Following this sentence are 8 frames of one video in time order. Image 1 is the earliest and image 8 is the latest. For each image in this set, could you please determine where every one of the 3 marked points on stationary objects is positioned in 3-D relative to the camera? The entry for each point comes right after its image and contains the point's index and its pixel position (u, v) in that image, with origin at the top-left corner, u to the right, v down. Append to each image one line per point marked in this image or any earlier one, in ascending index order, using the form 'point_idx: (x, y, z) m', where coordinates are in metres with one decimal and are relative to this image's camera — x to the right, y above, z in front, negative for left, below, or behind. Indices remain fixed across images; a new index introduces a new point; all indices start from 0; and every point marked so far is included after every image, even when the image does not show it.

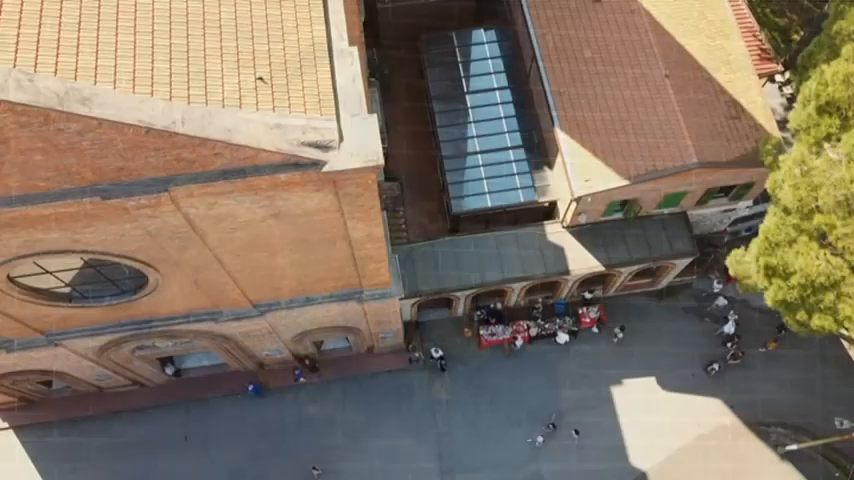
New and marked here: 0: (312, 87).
0: (-1.3, +1.7, +9.2) m
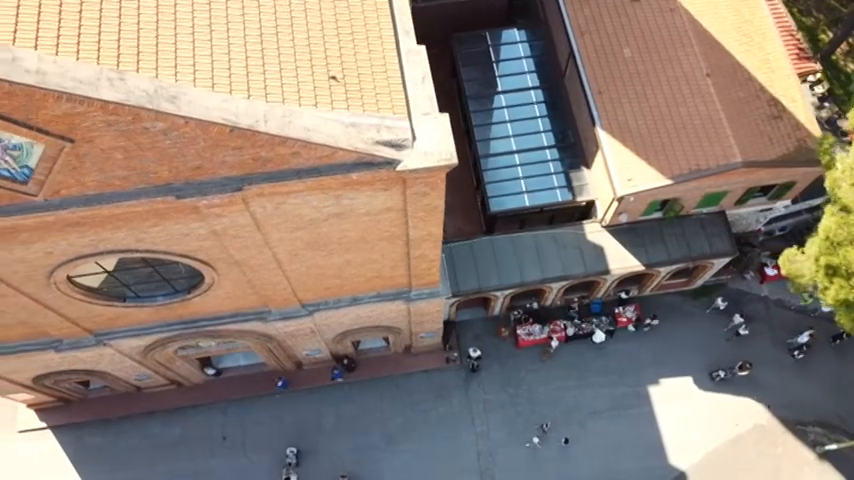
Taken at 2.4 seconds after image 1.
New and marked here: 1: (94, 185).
0: (-0.5, +1.7, +9.1) m
1: (-3.4, +0.6, +8.4) m
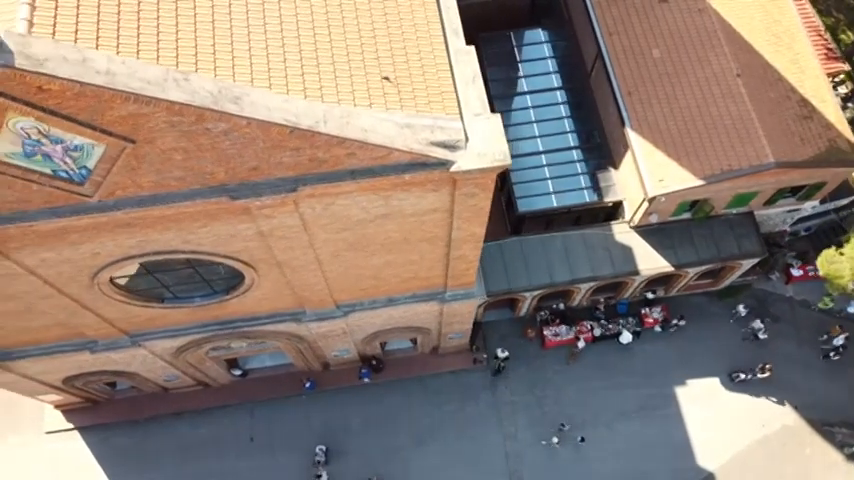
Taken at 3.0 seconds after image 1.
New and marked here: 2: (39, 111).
0: (+0.1, +1.7, +9.1) m
1: (-2.8, +0.5, +8.4) m
2: (-3.2, +1.1, +6.7) m
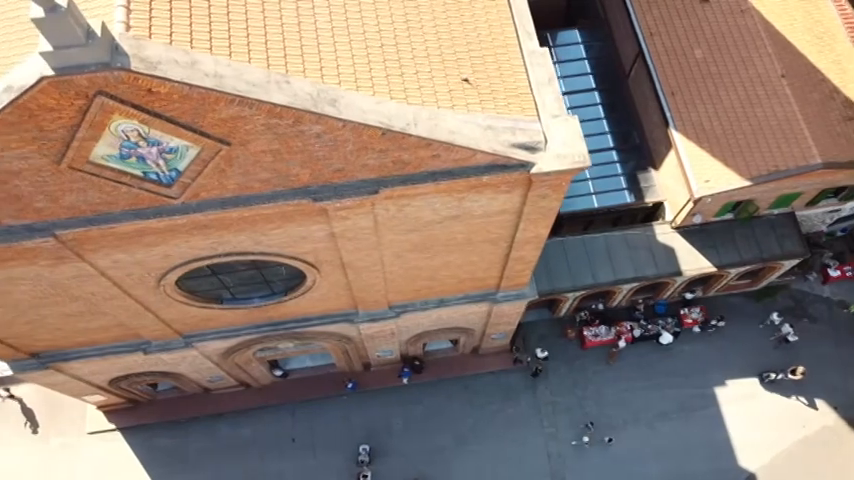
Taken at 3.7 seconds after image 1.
0: (+1.0, +1.7, +9.1) m
1: (-2.0, +0.5, +8.4) m
2: (-2.3, +1.0, +6.7) m
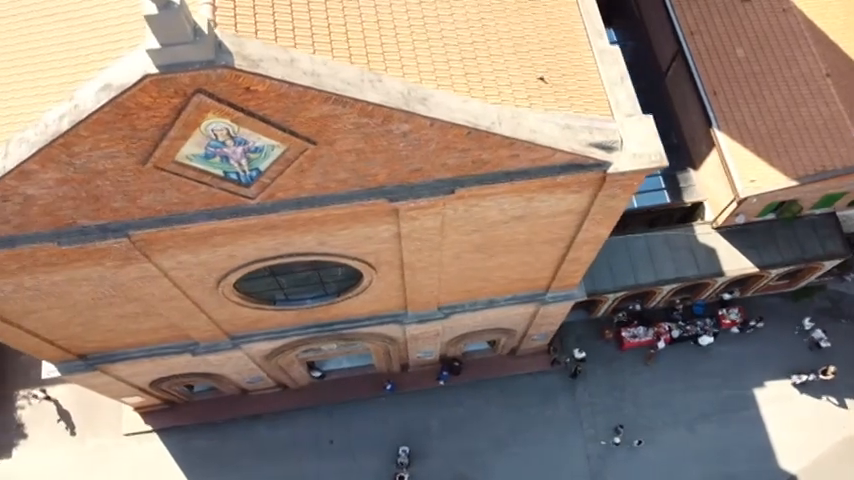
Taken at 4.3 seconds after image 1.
0: (+1.7, +1.7, +9.0) m
1: (-1.2, +0.5, +8.3) m
2: (-1.5, +1.0, +6.6) m
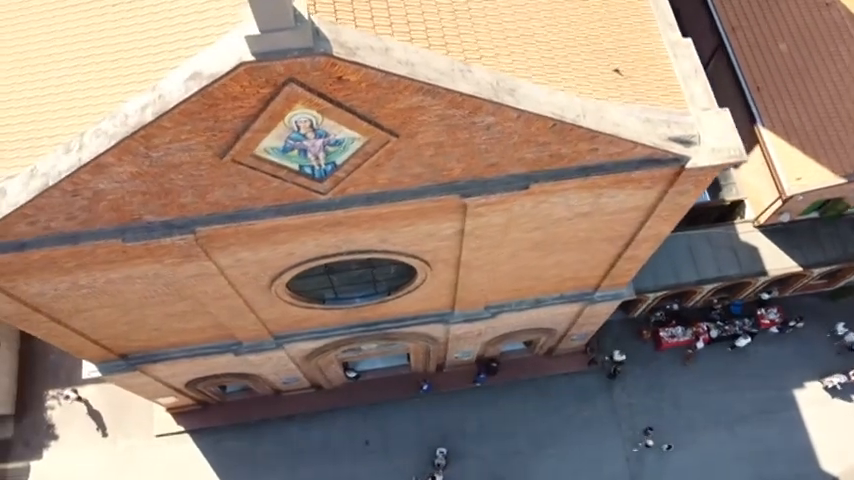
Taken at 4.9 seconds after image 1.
0: (+2.5, +1.7, +8.8) m
1: (-0.4, +0.6, +8.0) m
2: (-0.8, +1.1, +6.4) m
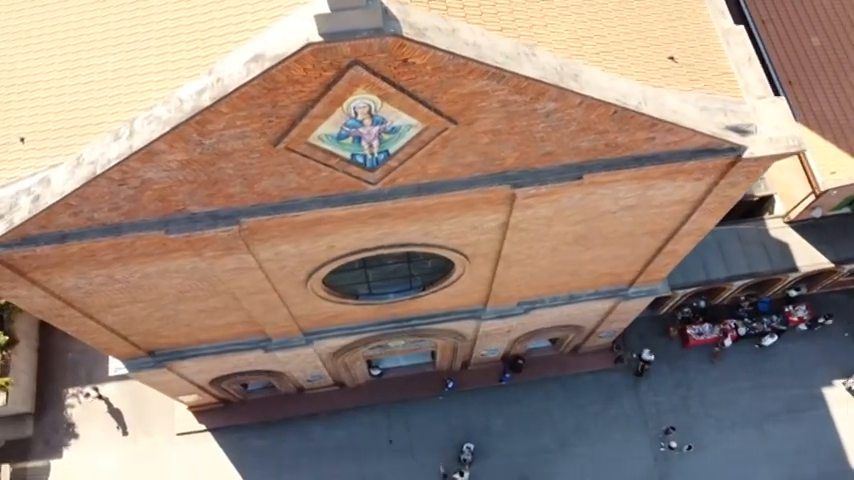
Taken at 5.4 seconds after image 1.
0: (+3.0, +1.8, +8.6) m
1: (+0.1, +0.6, +7.8) m
2: (-0.3, +1.1, +6.1) m
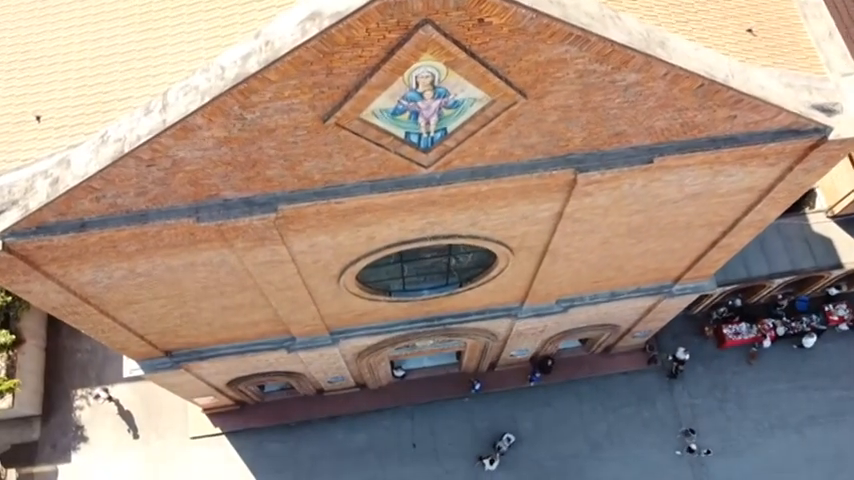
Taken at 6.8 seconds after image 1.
0: (+3.5, +1.9, +7.8) m
1: (+0.6, +0.7, +7.1) m
2: (+0.2, +1.2, +5.4) m
